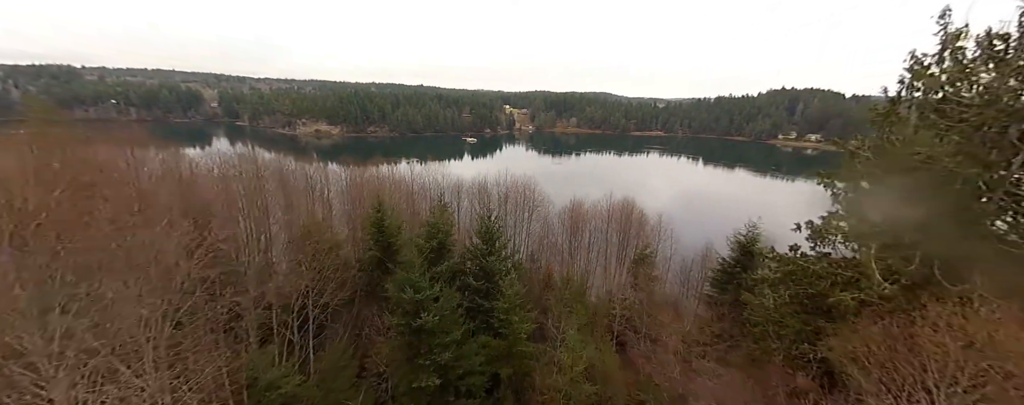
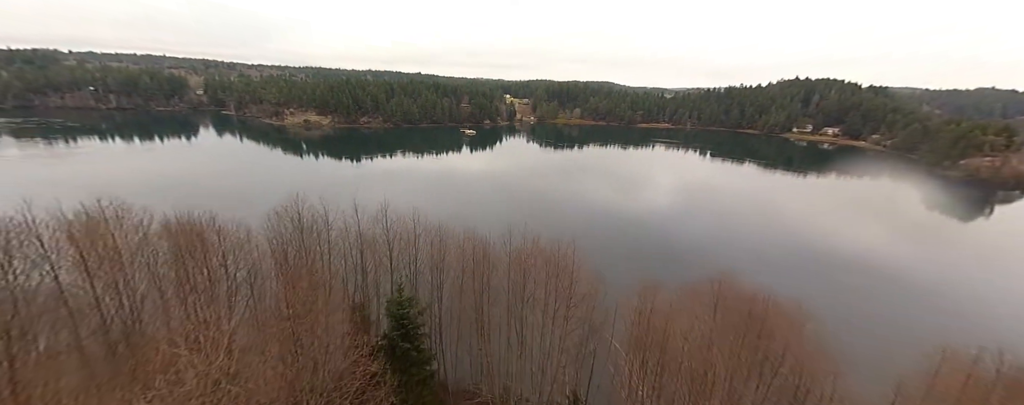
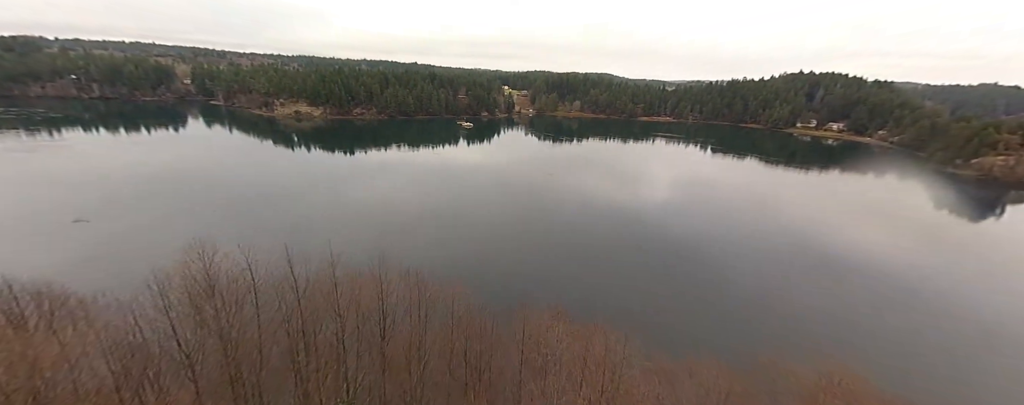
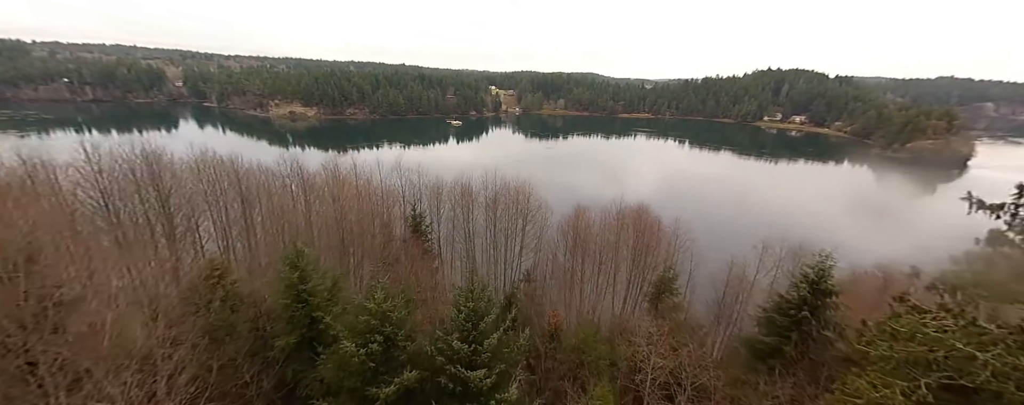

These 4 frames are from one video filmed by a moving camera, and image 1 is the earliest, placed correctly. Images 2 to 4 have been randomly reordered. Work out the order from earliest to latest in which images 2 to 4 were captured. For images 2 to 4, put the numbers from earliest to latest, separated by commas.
4, 2, 3
